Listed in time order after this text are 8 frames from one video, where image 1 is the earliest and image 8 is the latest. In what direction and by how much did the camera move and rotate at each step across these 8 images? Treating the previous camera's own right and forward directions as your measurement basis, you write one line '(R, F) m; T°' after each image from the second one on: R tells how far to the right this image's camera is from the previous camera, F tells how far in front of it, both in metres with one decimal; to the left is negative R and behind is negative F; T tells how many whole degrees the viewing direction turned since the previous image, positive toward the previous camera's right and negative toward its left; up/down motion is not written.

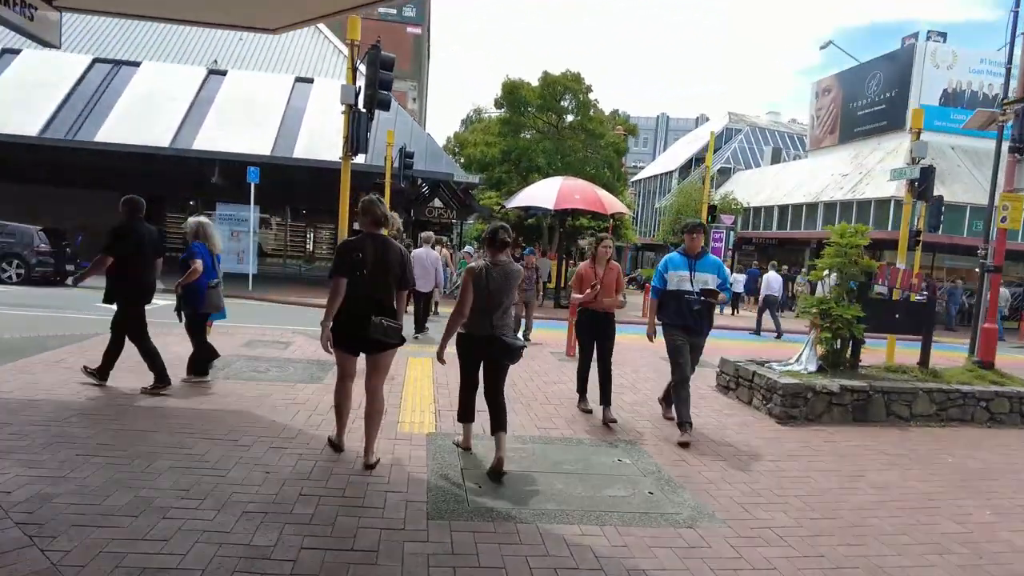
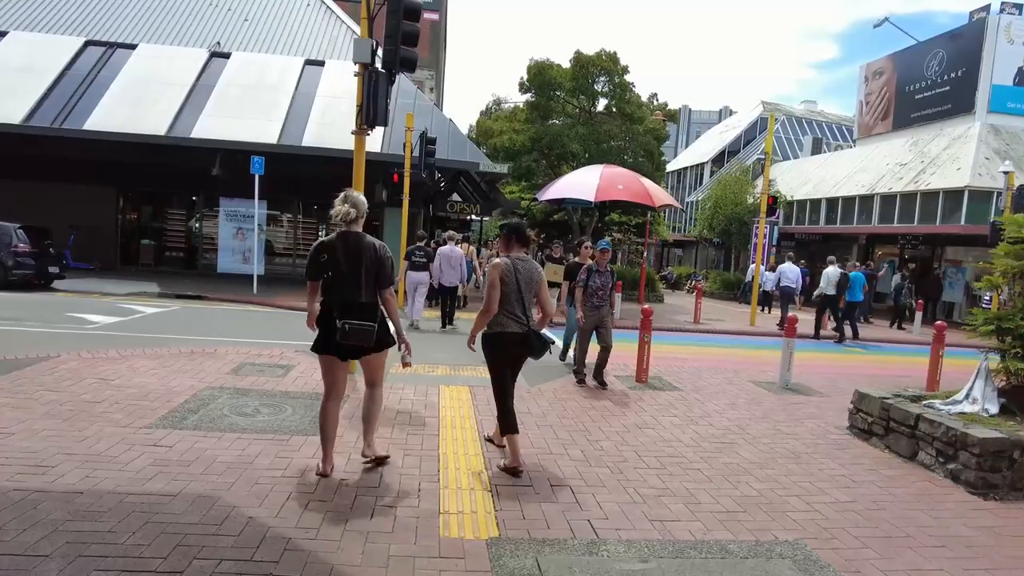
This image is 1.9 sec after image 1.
(-0.5, +2.1) m; -1°
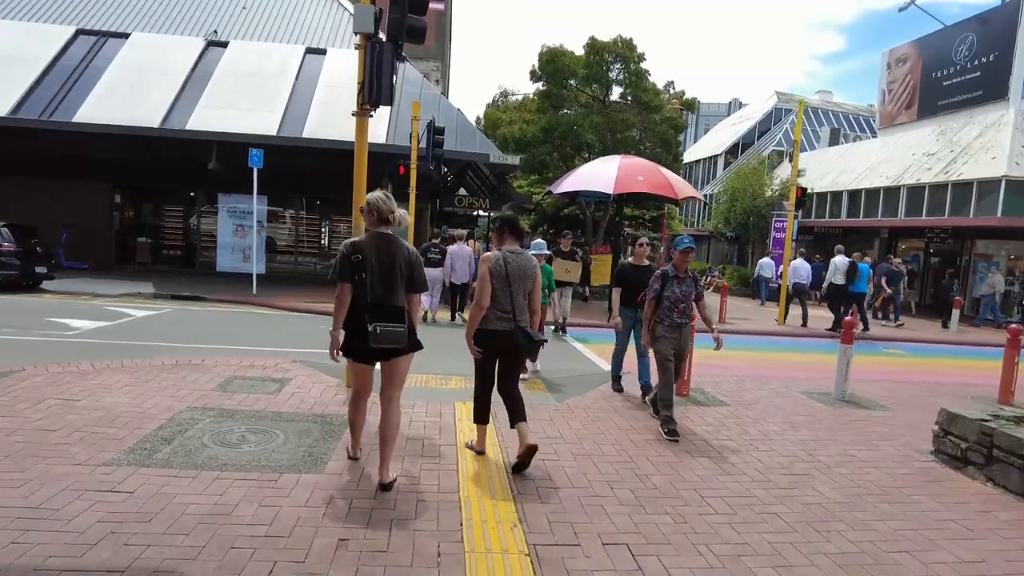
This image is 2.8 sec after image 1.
(-0.2, +0.9) m; 0°
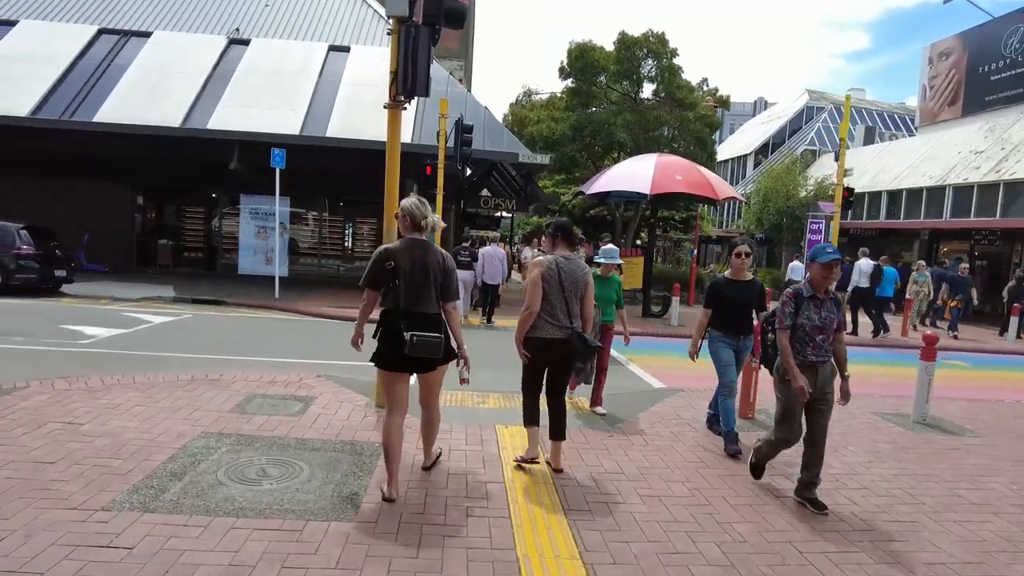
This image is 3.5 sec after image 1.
(-0.3, +0.7) m; -2°
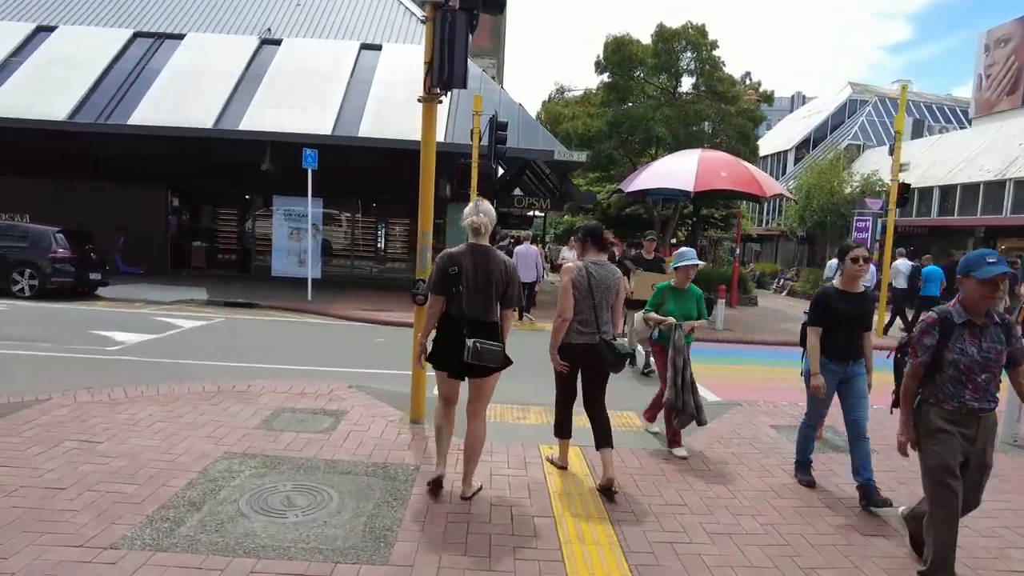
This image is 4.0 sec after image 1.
(-0.1, +0.5) m; -3°
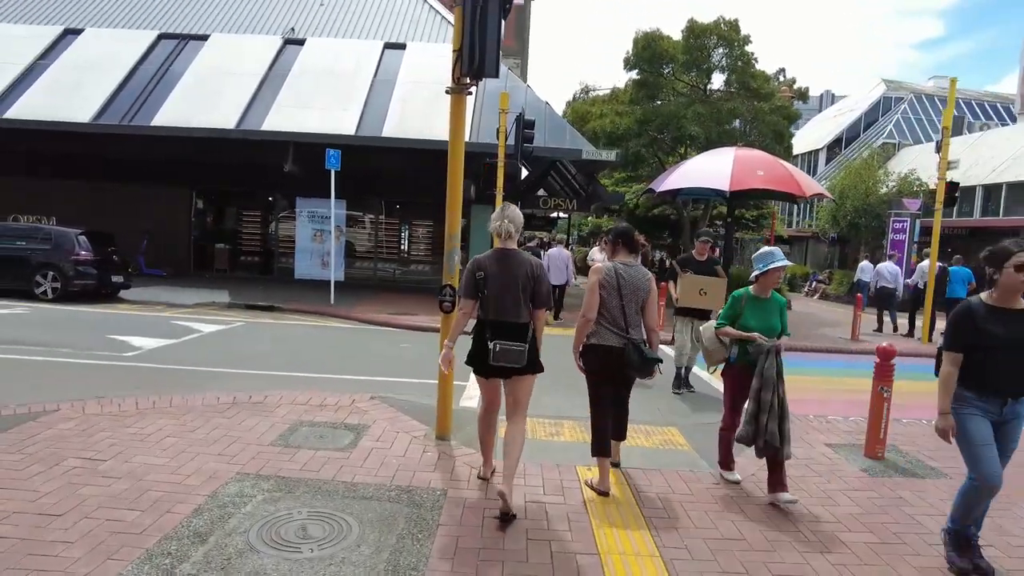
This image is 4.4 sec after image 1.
(-0.1, +0.4) m; -2°
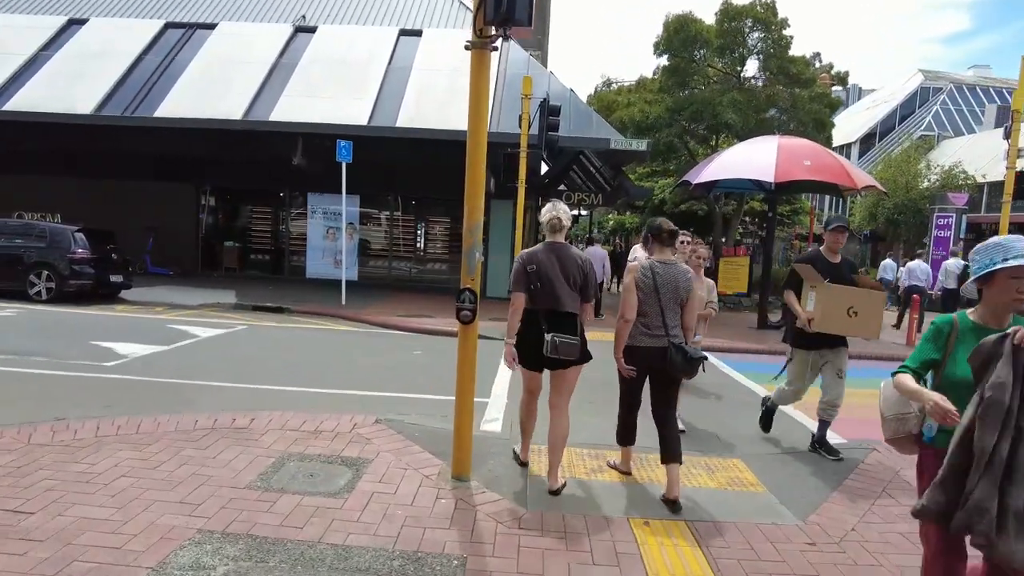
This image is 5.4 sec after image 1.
(-0.1, +1.0) m; -2°
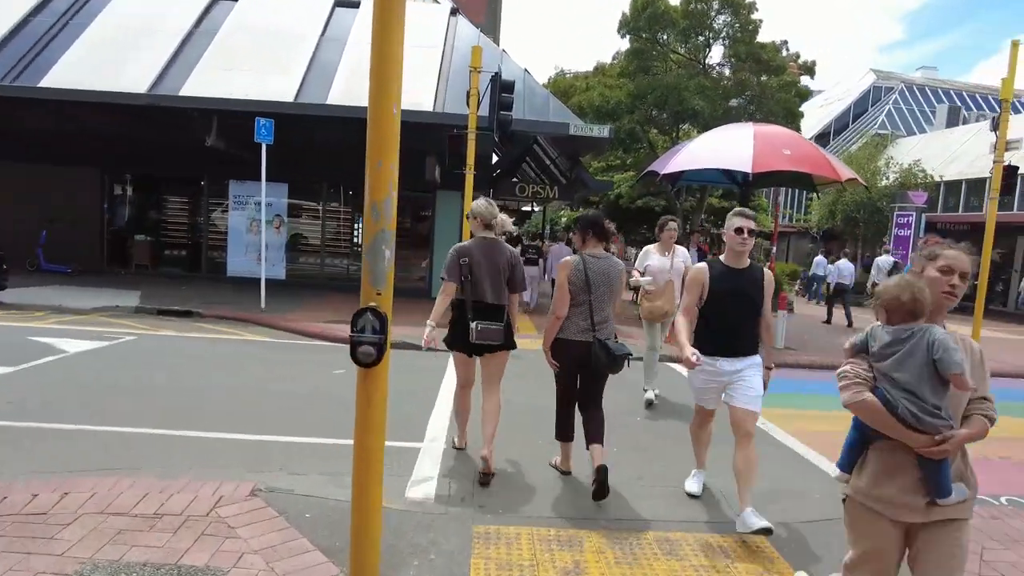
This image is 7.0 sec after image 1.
(+0.1, +1.6) m; +4°
